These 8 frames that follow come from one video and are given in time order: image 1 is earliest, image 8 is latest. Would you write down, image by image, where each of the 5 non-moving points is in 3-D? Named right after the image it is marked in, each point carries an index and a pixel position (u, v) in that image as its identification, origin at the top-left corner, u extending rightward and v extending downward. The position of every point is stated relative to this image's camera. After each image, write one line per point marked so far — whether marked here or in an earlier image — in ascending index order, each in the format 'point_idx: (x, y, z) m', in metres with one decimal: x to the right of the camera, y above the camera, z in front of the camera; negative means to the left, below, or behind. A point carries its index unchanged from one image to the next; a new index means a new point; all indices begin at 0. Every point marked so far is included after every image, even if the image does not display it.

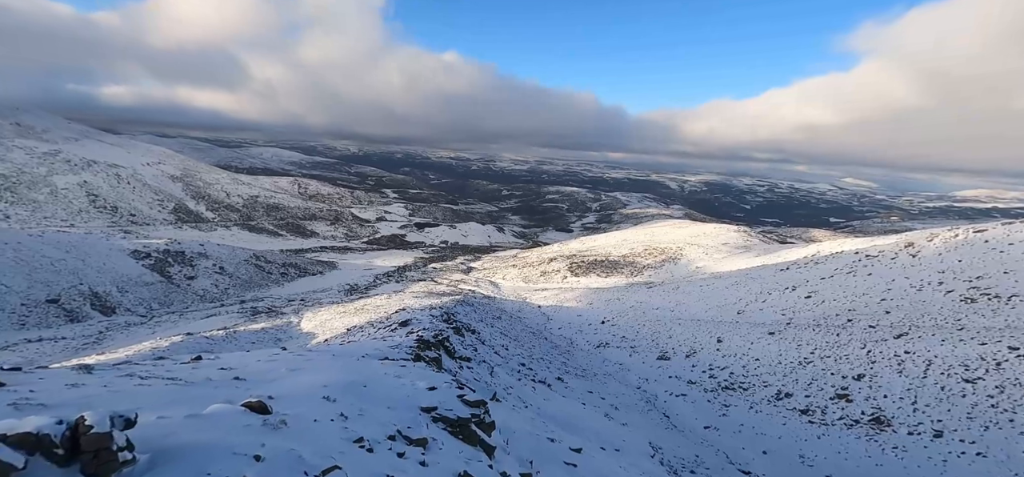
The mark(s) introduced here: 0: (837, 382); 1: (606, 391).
0: (+12.1, -5.3, +18.5) m
1: (+3.7, -5.8, +19.3) m
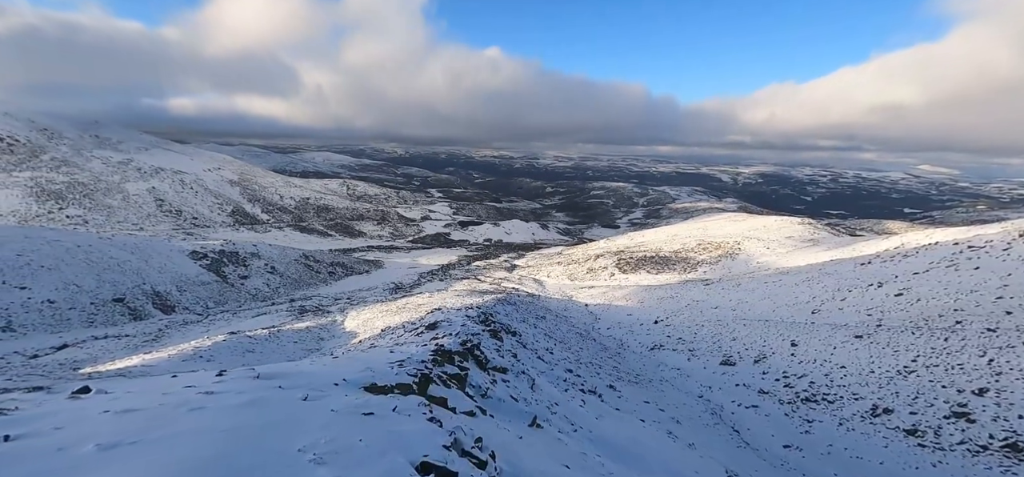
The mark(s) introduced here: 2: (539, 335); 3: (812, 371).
0: (+13.5, -4.9, +15.8) m
1: (+5.2, -5.6, +17.3) m
2: (+1.0, -3.6, +18.6) m
3: (+11.5, -5.1, +19.1) m
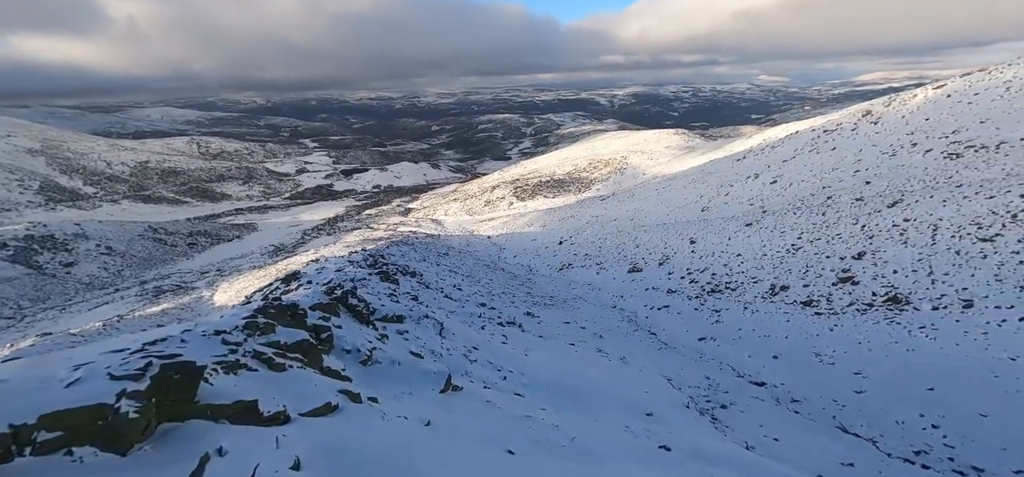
0: (+10.6, -0.9, +16.4) m
1: (+2.2, -2.6, +16.4) m
2: (-2.3, -1.1, +16.6) m
3: (+7.9, -1.1, +19.3) m
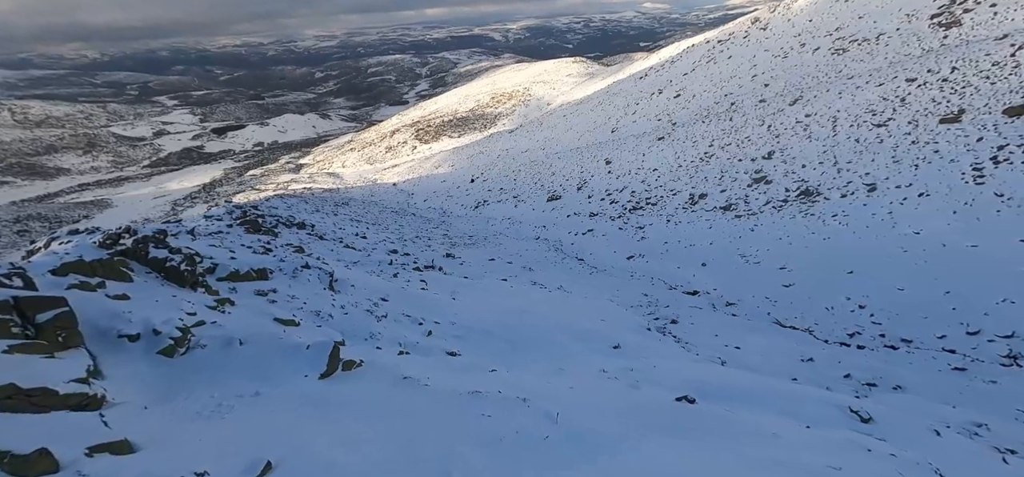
0: (+7.7, +2.3, +16.2) m
1: (-0.2, -0.4, +15.0) m
2: (-4.8, +0.5, +14.3) m
3: (+4.7, +2.1, +18.6) m
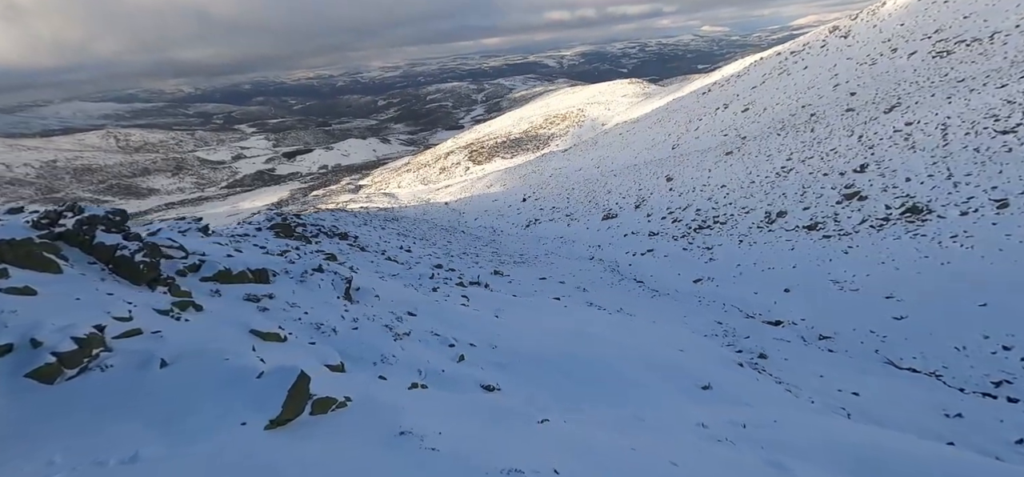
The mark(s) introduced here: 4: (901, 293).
0: (+9.4, +1.6, +14.5) m
1: (+1.3, -1.0, +13.9) m
2: (-3.4, +0.1, +13.7) m
3: (+6.6, +1.3, +17.2) m
4: (+7.9, -1.1, +10.1) m
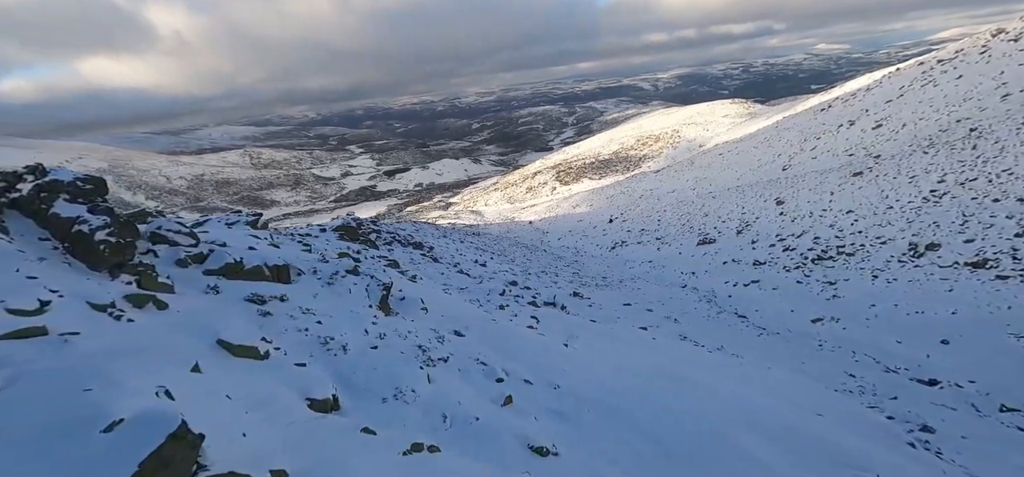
0: (+11.5, +0.6, +11.9) m
1: (+3.4, -1.5, +12.6) m
2: (-1.2, -0.3, +13.3) m
3: (+9.2, +0.3, +15.0) m
4: (+9.2, -1.8, +7.8) m
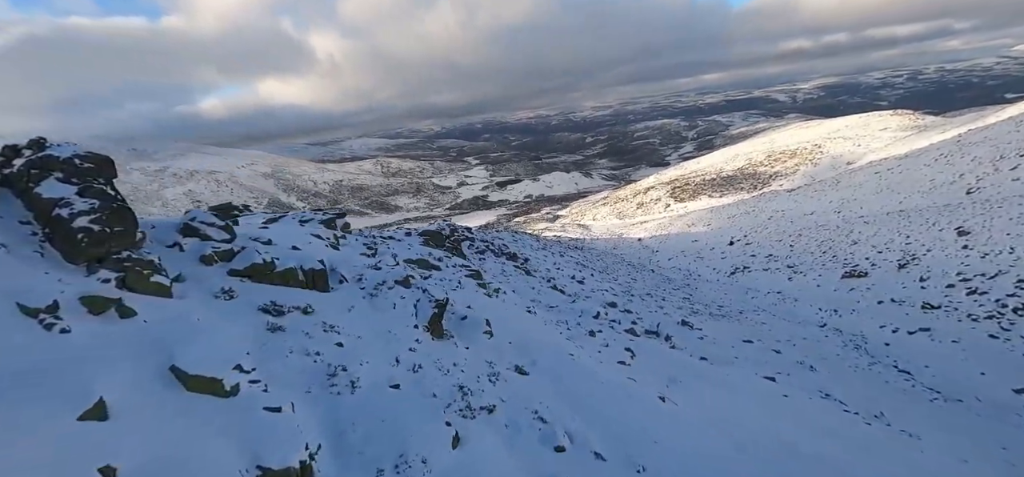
0: (+13.6, -0.4, +8.5) m
1: (+5.7, -2.1, +10.9) m
2: (+1.4, -0.6, +12.6) m
3: (+12.0, -0.7, +12.0) m
4: (+10.3, -2.5, +4.9) m
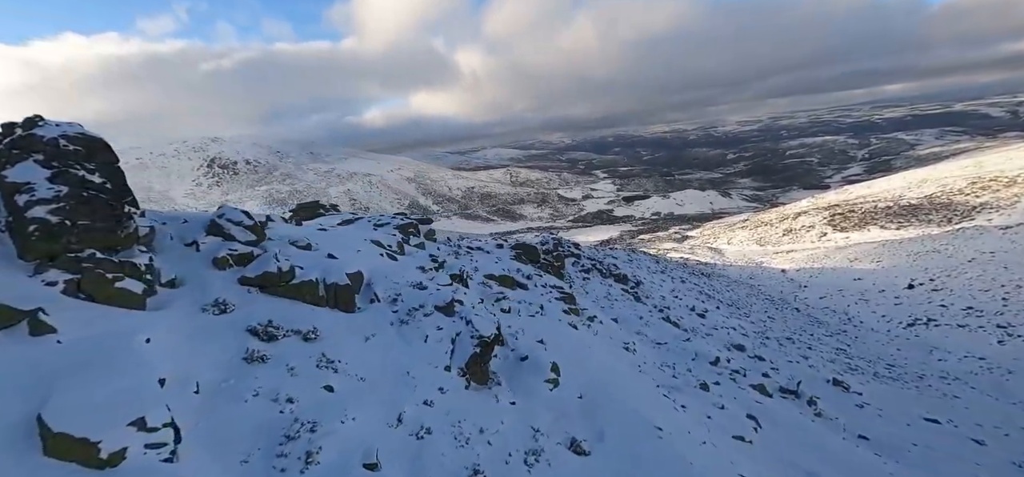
0: (+14.8, -1.7, +4.2) m
1: (+7.6, -2.9, +8.6) m
2: (+4.0, -1.2, +11.2) m
3: (+14.1, -1.9, +8.1) m
4: (+10.6, -3.5, +1.6) m
